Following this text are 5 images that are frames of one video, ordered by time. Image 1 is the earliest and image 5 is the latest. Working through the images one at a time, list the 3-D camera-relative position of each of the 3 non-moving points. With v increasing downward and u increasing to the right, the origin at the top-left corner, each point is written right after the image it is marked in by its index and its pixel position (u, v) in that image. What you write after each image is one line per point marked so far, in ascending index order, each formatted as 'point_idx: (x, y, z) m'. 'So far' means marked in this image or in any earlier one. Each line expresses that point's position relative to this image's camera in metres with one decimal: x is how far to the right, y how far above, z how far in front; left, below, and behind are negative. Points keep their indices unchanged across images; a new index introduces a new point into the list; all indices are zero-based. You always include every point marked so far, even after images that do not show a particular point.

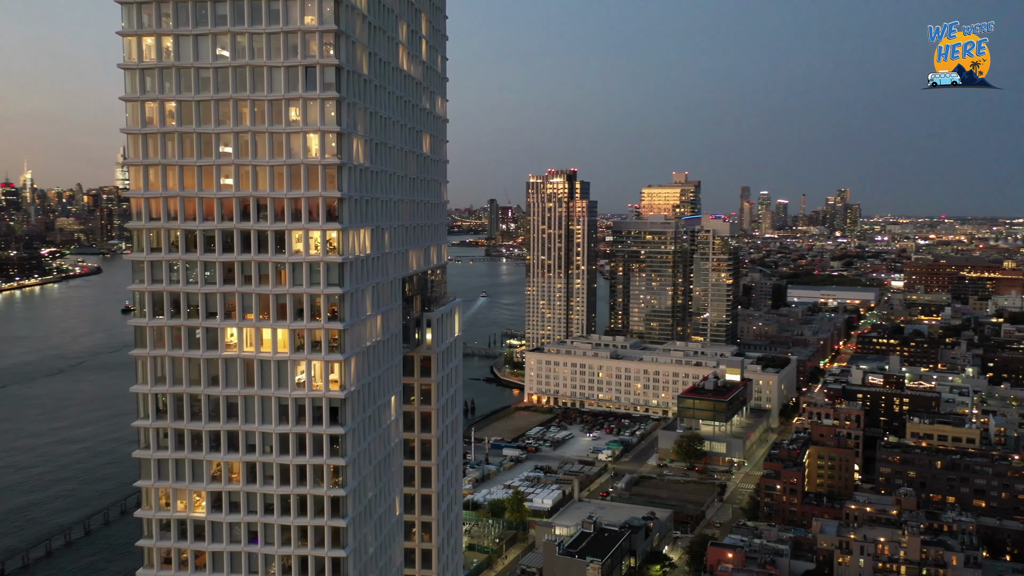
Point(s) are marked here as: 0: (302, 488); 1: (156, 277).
0: (-4.0, -3.9, +15.1) m
1: (-6.8, +0.2, +15.1) m
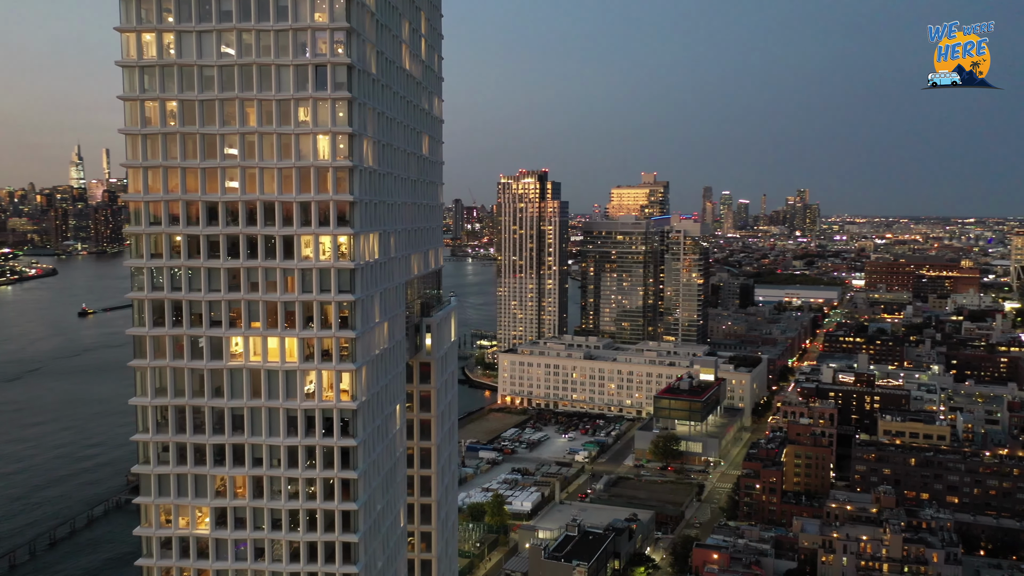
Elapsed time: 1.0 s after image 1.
0: (-3.7, -4.0, +14.6) m
1: (-6.5, +0.1, +14.5) m
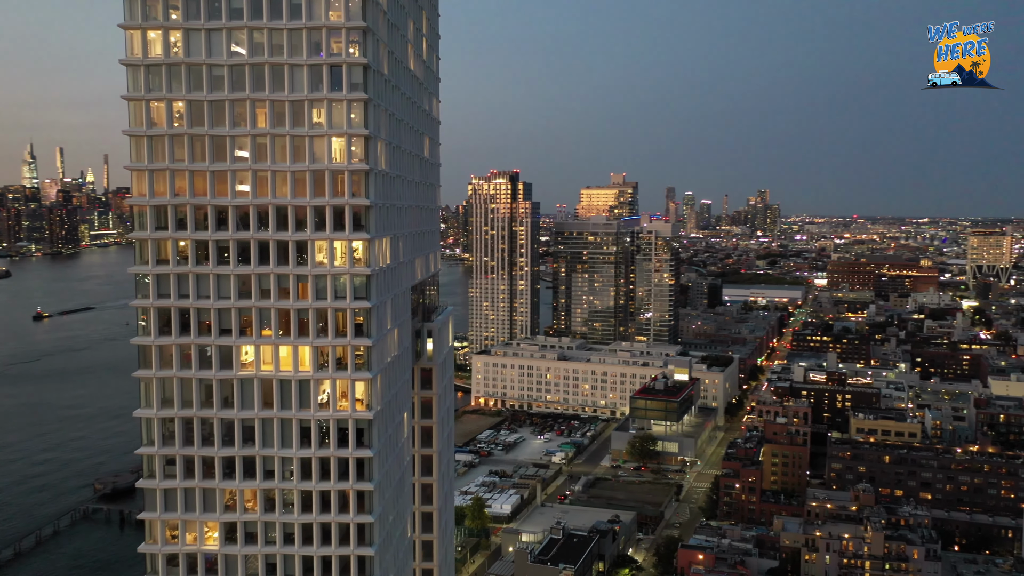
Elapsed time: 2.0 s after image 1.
0: (-3.4, -4.1, +14.2) m
1: (-6.2, -0.1, +13.9) m
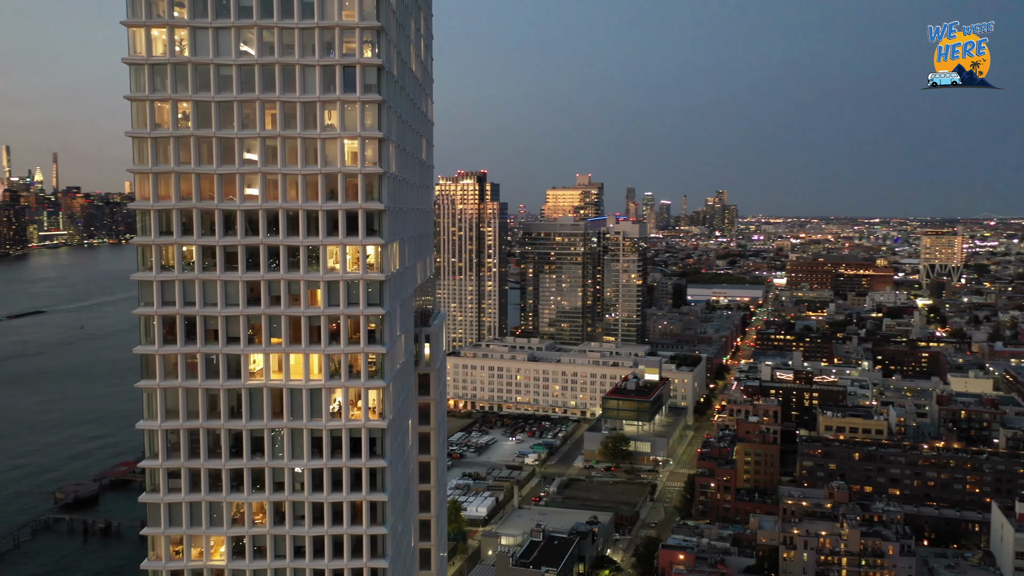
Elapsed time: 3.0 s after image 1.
0: (-3.1, -4.2, +13.8) m
1: (-5.9, -0.2, +13.5) m
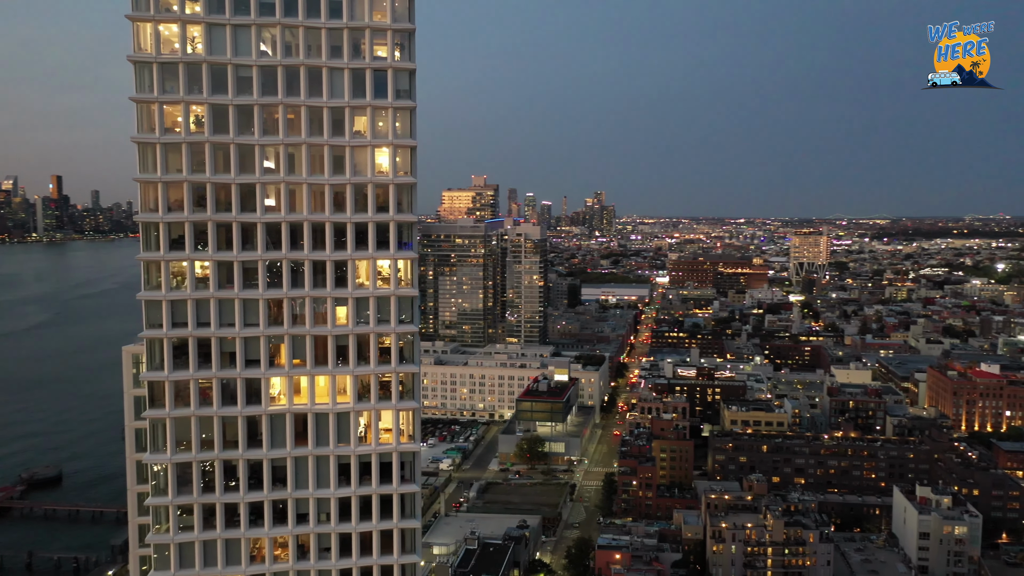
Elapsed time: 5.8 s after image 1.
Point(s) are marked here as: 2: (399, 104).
0: (-2.4, -4.5, +13.0) m
1: (-5.3, -0.5, +12.3) m
2: (-1.8, +2.9, +12.4) m
